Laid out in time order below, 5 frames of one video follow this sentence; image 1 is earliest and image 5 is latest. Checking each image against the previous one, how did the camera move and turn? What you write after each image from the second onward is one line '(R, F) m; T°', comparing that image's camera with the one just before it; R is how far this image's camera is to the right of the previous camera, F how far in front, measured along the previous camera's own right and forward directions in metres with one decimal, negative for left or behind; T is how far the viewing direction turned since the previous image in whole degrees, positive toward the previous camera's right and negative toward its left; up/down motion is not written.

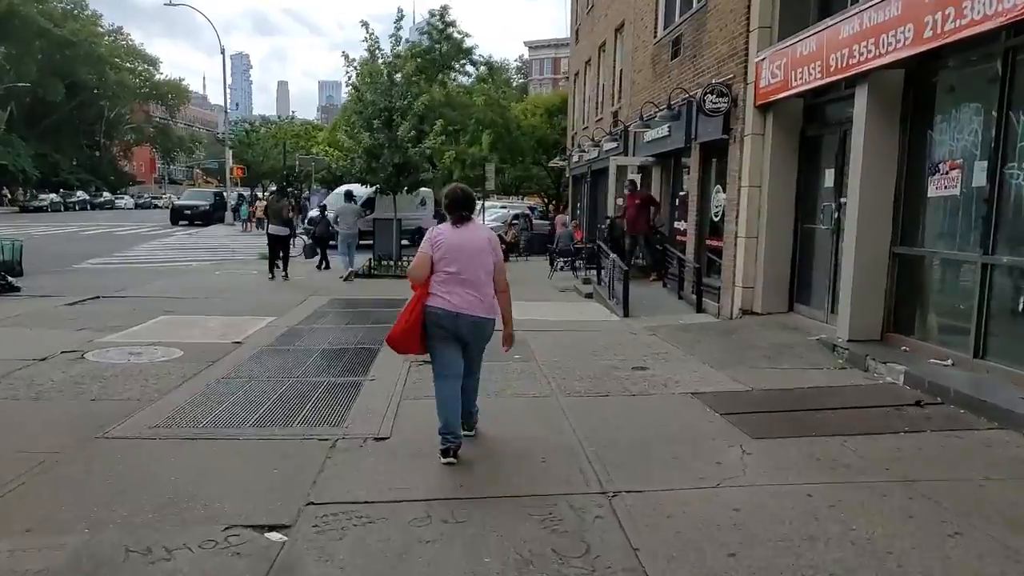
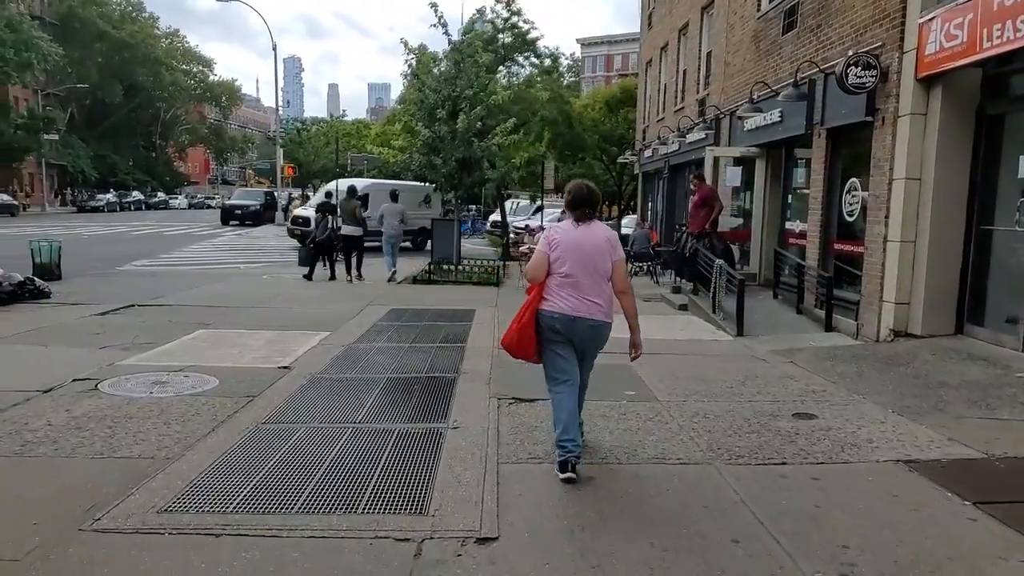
(-0.6, +1.7) m; -3°
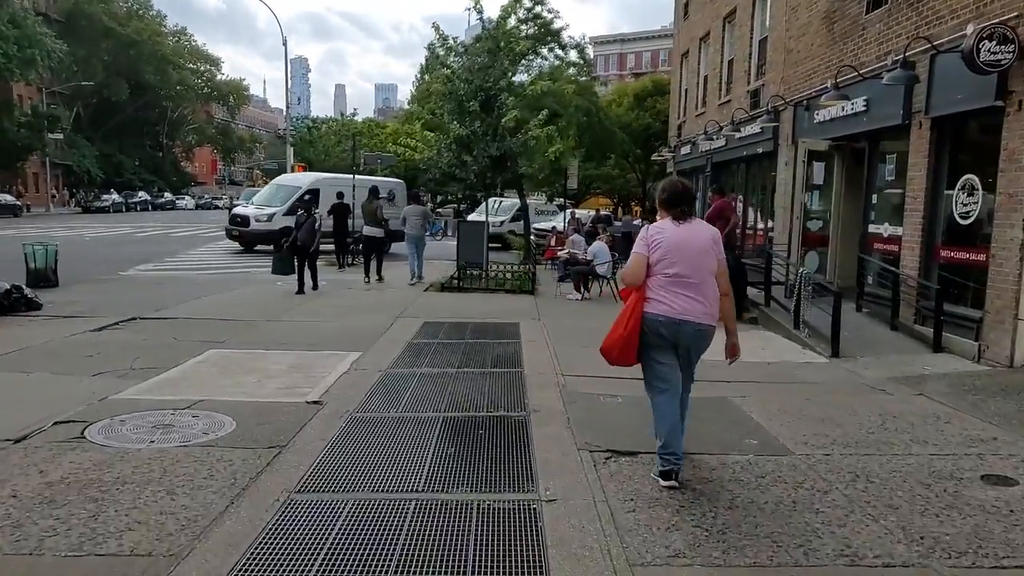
(-0.6, +1.3) m; 0°
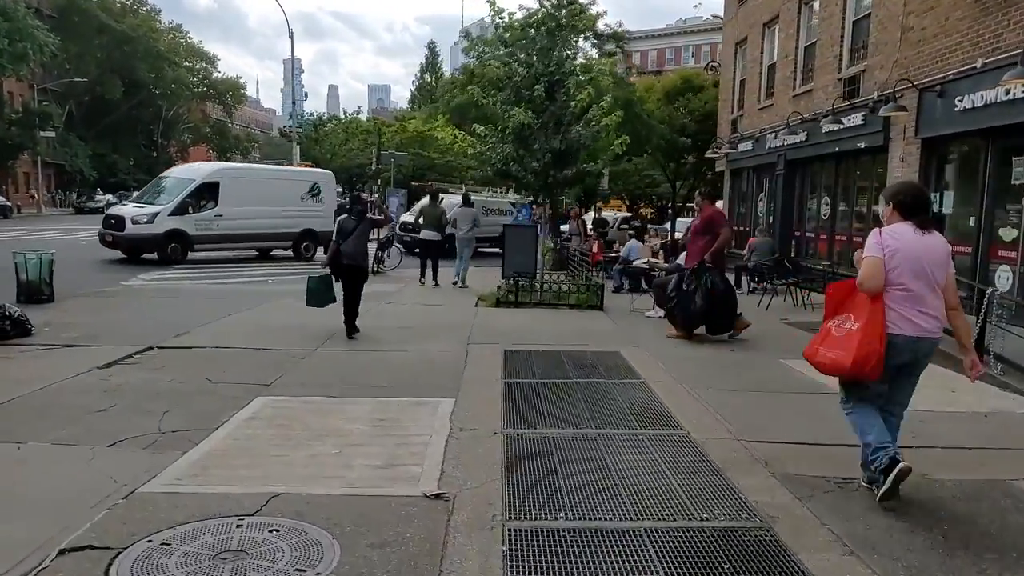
(-1.2, +1.9) m; 0°
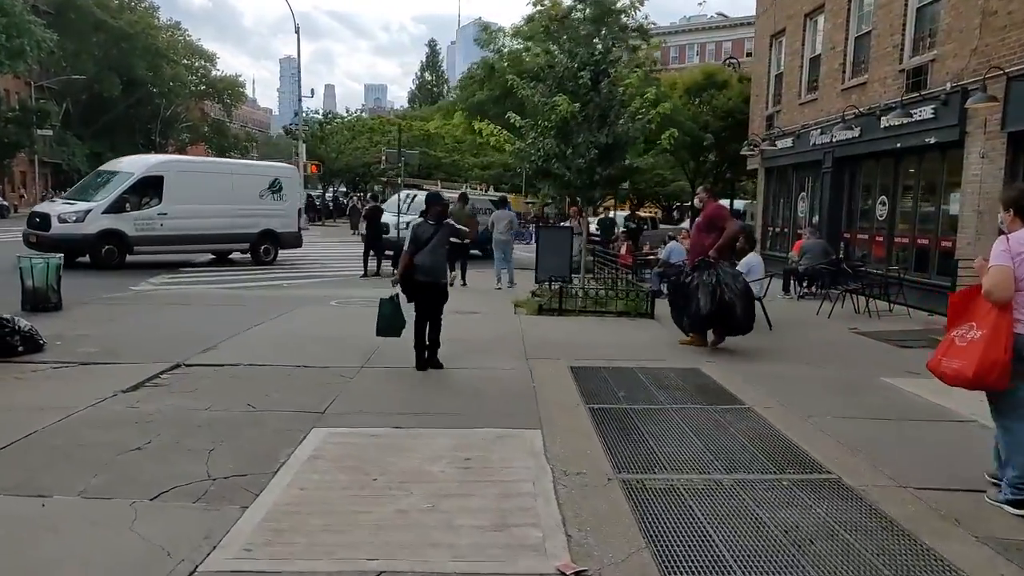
(-0.7, +0.9) m; 0°
